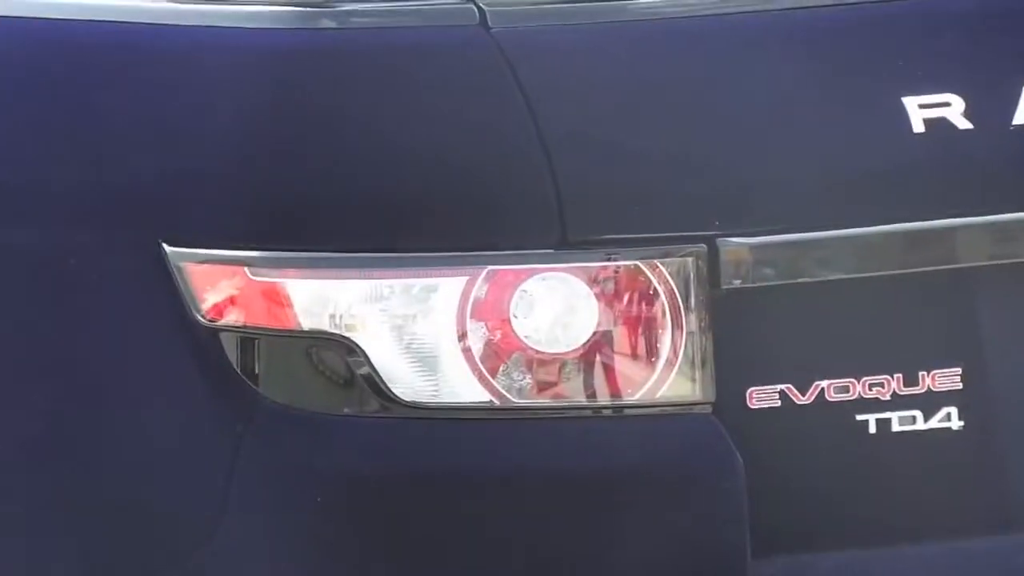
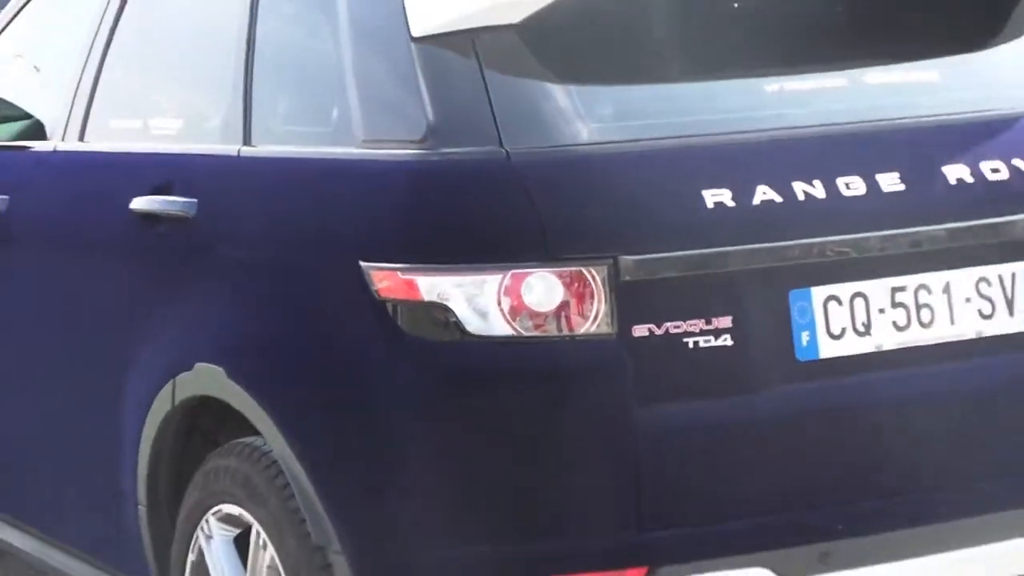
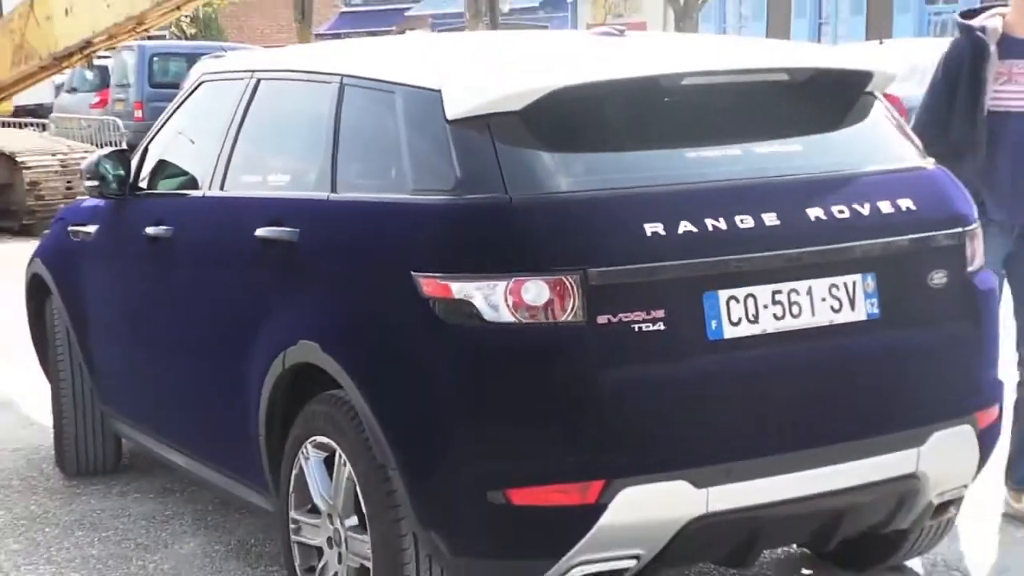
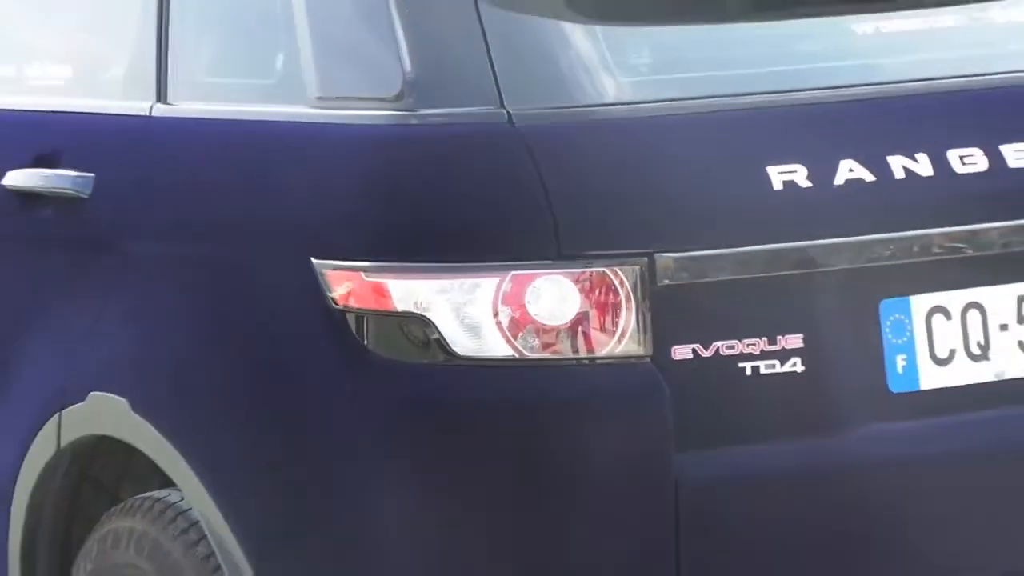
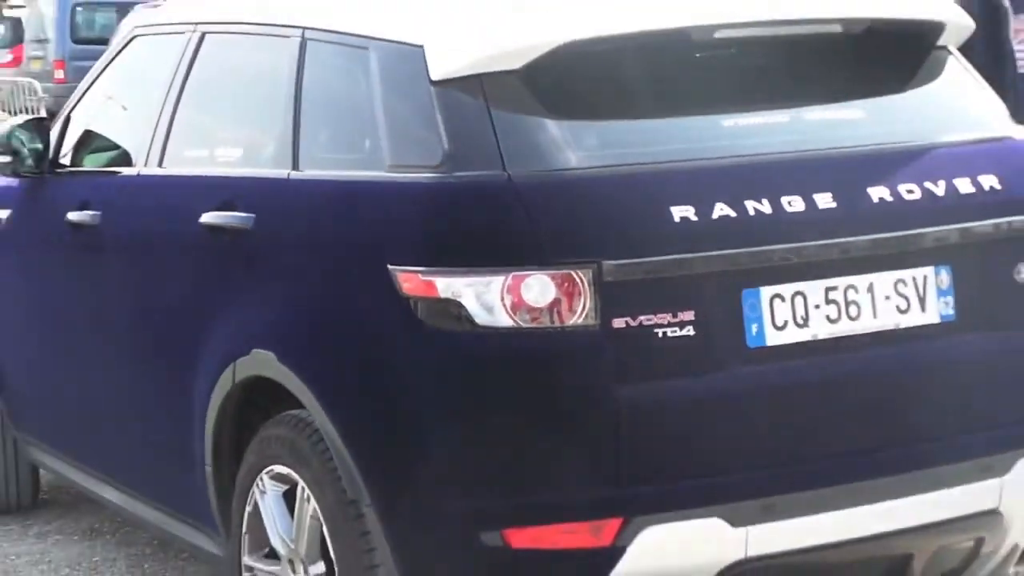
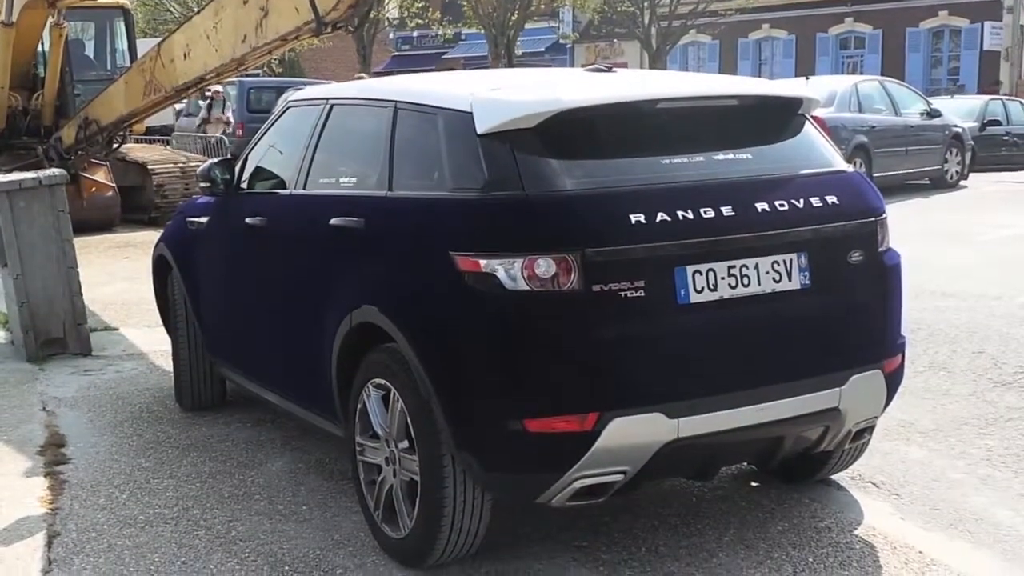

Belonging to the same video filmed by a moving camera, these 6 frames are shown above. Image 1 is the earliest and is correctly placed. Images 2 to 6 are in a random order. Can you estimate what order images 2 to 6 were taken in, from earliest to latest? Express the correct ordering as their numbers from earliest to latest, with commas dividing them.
4, 2, 5, 3, 6
